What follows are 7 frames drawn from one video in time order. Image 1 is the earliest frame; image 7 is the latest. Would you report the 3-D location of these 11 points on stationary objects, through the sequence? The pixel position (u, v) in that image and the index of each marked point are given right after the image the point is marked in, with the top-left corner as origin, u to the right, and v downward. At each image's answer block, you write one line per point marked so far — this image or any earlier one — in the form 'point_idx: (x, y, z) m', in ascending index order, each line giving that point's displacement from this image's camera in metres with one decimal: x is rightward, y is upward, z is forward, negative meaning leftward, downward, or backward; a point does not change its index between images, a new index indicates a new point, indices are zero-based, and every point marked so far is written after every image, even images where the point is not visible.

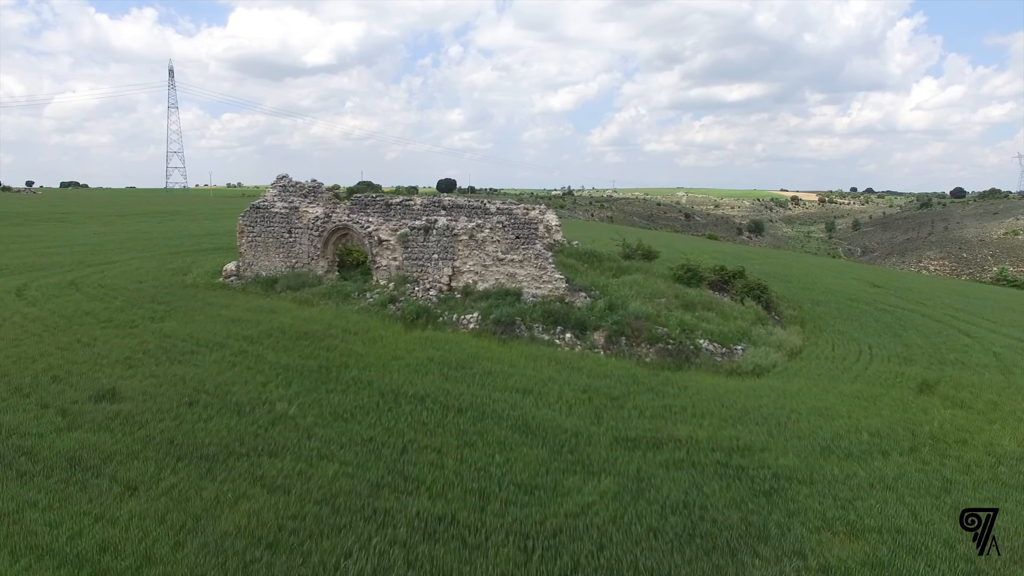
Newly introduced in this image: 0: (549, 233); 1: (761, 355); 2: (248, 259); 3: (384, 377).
0: (+1.0, +1.5, +19.3) m
1: (+4.8, -1.3, +13.3) m
2: (-7.6, +0.8, +19.6) m
3: (-2.0, -1.4, +10.5) m
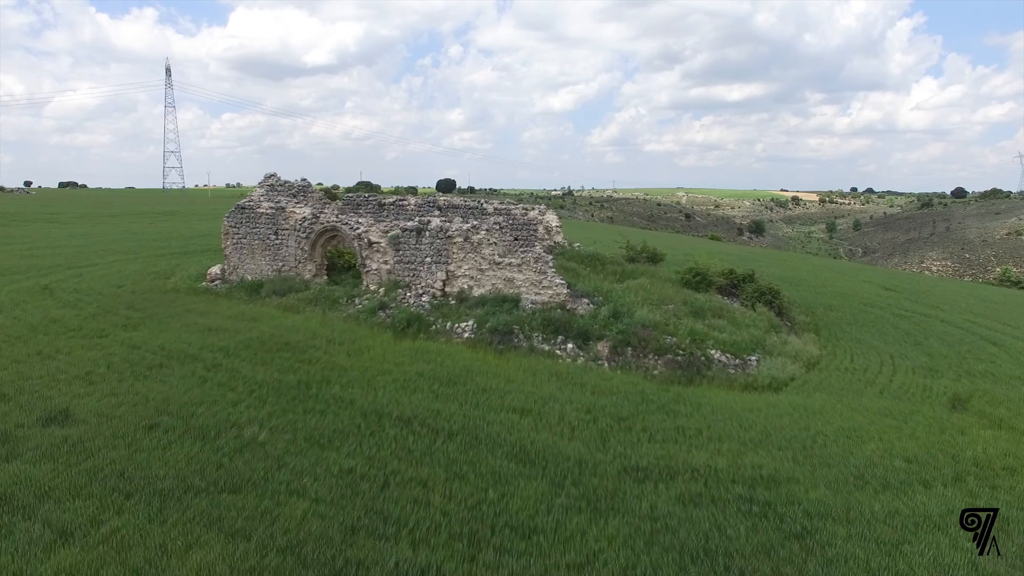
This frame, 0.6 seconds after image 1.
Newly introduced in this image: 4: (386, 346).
0: (+1.0, +1.4, +18.3) m
1: (+4.8, -1.5, +12.4) m
2: (-7.6, +0.7, +18.7) m
3: (-2.0, -1.5, +9.5) m
4: (-2.3, -1.0, +12.2) m
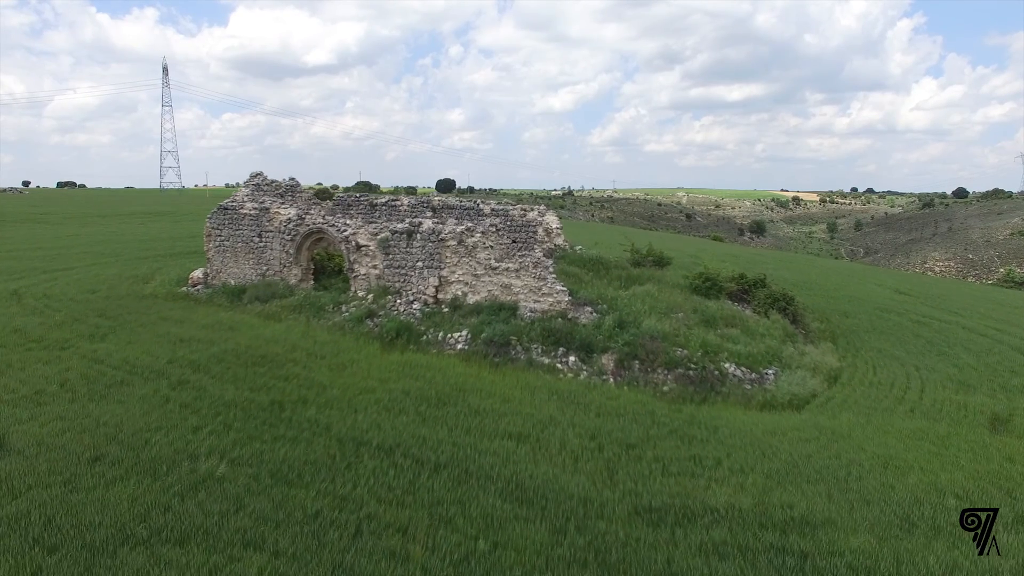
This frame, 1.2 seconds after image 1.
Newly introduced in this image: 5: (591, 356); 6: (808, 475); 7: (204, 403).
0: (+0.9, +1.3, +17.3) m
1: (+4.7, -1.6, +11.4) m
2: (-7.6, +0.6, +17.7) m
3: (-2.1, -1.6, +8.5) m
4: (-2.3, -1.2, +11.3) m
5: (+1.3, -1.1, +11.5) m
6: (+3.3, -2.1, +7.6) m
7: (-4.0, -1.5, +8.9) m
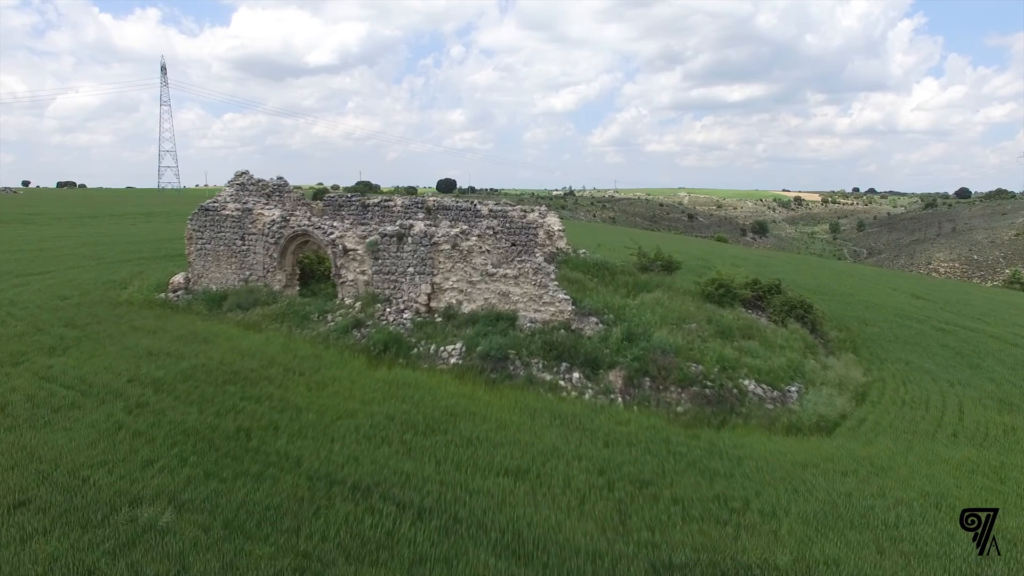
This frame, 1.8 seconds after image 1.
0: (+0.9, +1.1, +16.3) m
1: (+4.7, -1.7, +10.4) m
2: (-7.7, +0.4, +16.7) m
3: (-2.1, -1.8, +7.5) m
4: (-2.3, -1.3, +10.2) m
5: (+1.3, -1.3, +10.5) m
6: (+3.3, -2.2, +6.6) m
7: (-4.0, -1.6, +7.8) m
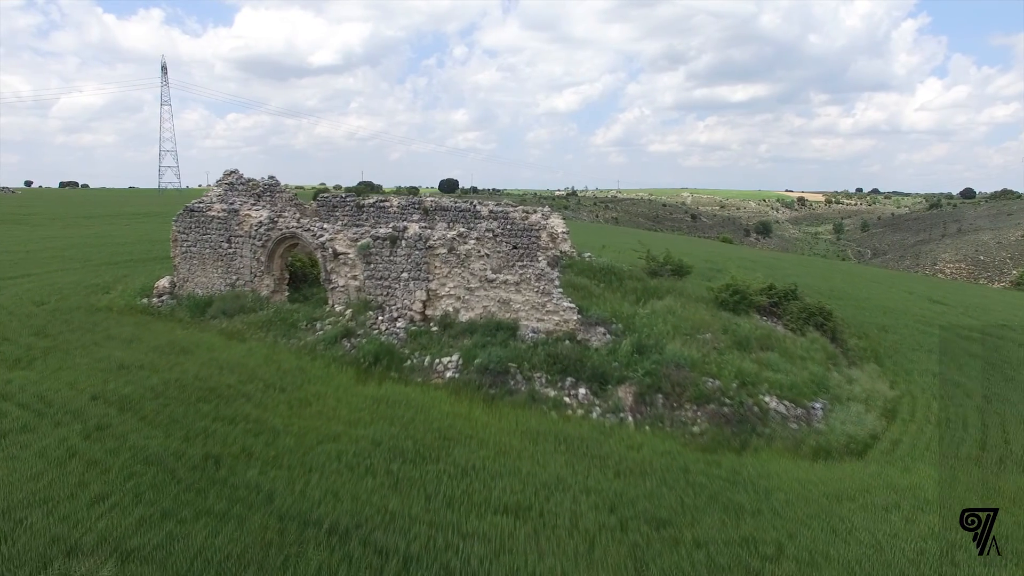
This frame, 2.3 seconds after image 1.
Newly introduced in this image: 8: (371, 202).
0: (+1.0, +1.0, +15.4) m
1: (+4.7, -1.9, +9.5) m
2: (-7.6, +0.3, +15.9) m
3: (-2.1, -1.9, +6.7) m
4: (-2.3, -1.4, +9.4) m
5: (+1.3, -1.4, +9.6) m
6: (+3.2, -2.3, +5.7) m
7: (-4.0, -1.7, +7.0) m
8: (-3.8, +2.4, +18.7) m
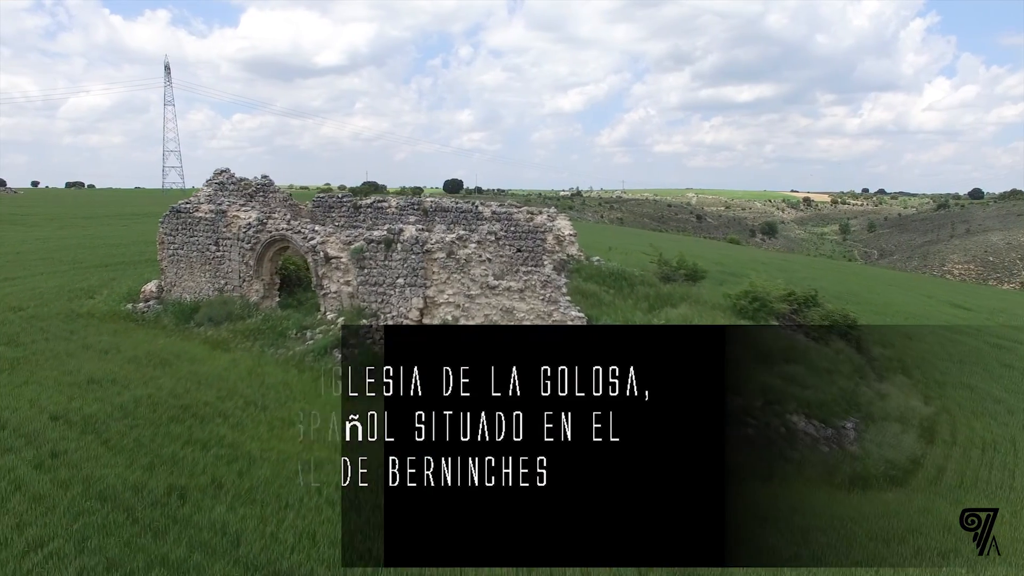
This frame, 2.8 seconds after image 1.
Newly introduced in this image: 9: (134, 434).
0: (+1.0, +0.9, +14.6) m
1: (+4.7, -2.0, +8.6) m
2: (-7.5, +0.2, +15.1) m
3: (-2.1, -2.0, +5.8) m
4: (-2.3, -1.5, +8.6) m
5: (+1.3, -1.5, +8.8) m
6: (+3.3, -2.4, +4.9) m
7: (-4.0, -1.8, +6.2) m
8: (-3.7, +2.3, +17.9) m
9: (-4.3, -1.6, +7.8) m
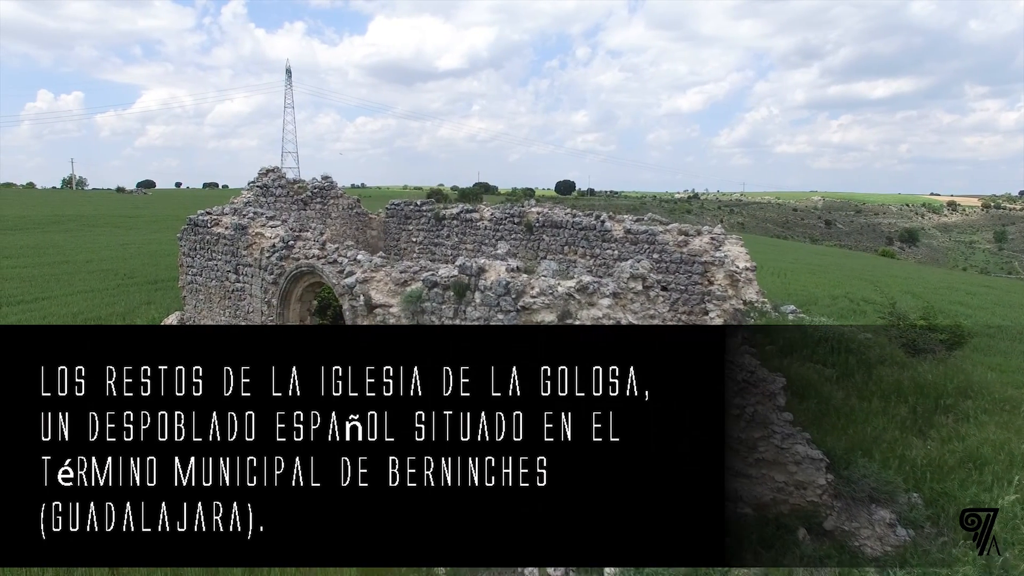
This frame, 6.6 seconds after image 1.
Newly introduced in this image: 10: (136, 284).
0: (+3.1, 0.0, +9.5) m
1: (+5.7, -2.9, +3.0) m
2: (-5.4, -0.4, +11.4) m
3: (-1.5, -2.7, +1.3) m
4: (-1.3, -2.3, +4.1) m
5: (+2.4, -2.3, +3.7) m
6: (+3.6, -3.3, -0.5) m
7: (-3.3, -2.5, +2.0) m
8: (-1.1, +1.5, +13.5) m
9: (-3.3, -2.3, +3.6) m
10: (-10.3, +0.1, +17.0) m
